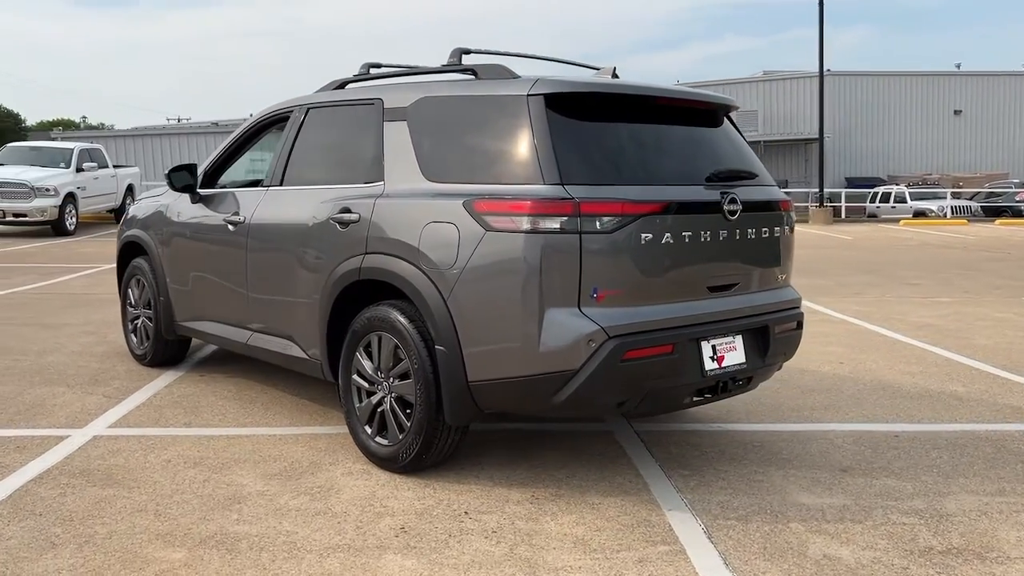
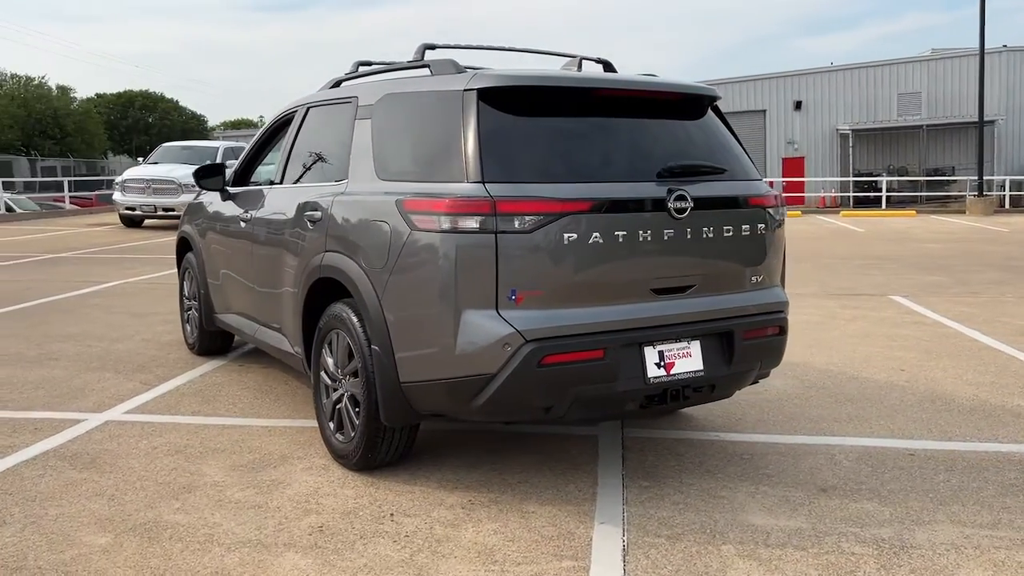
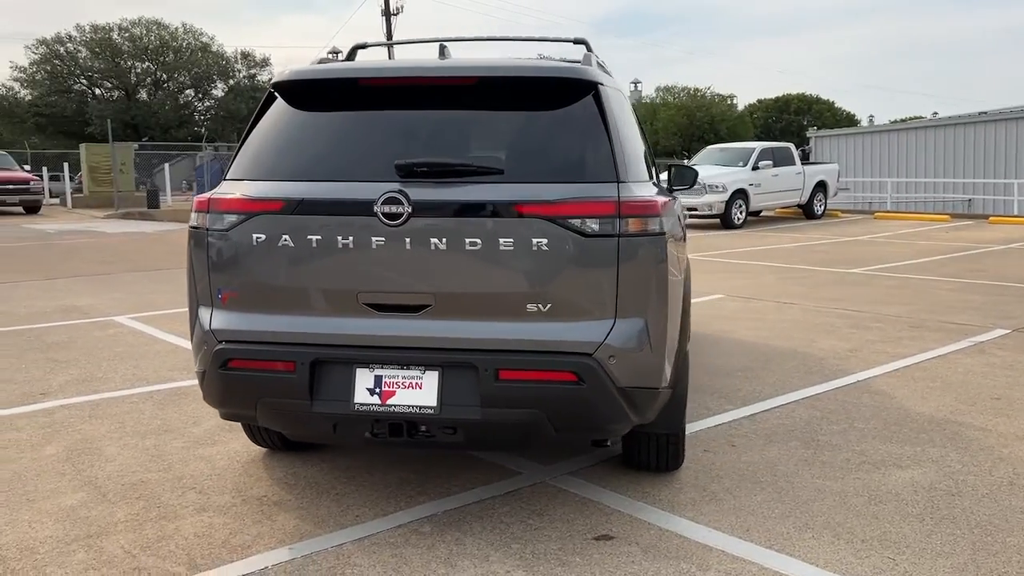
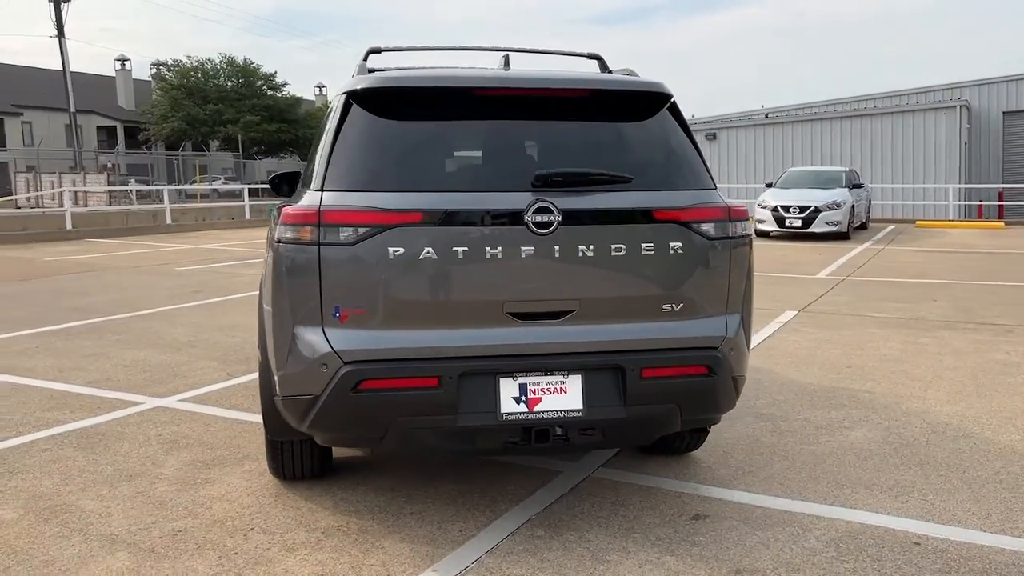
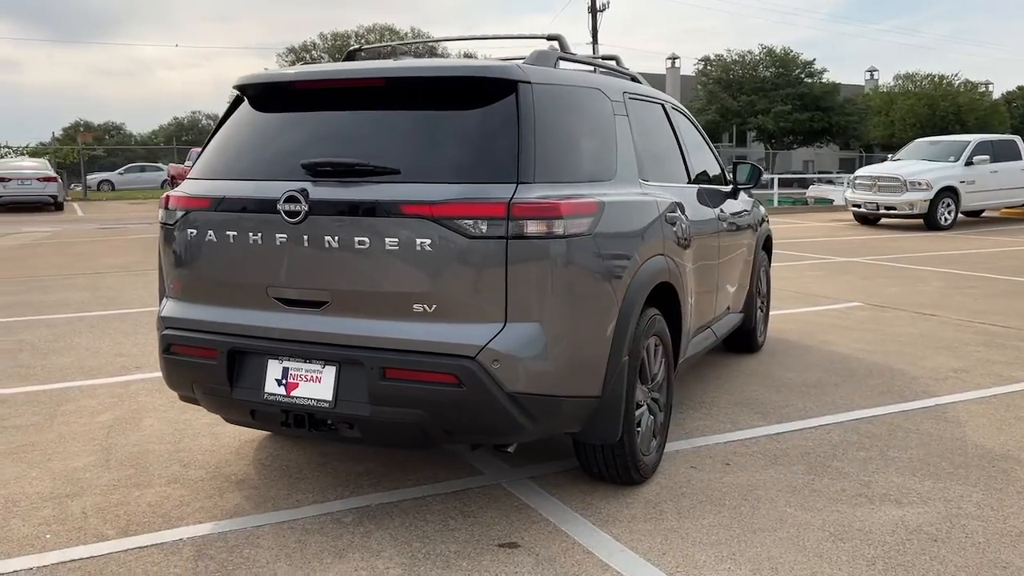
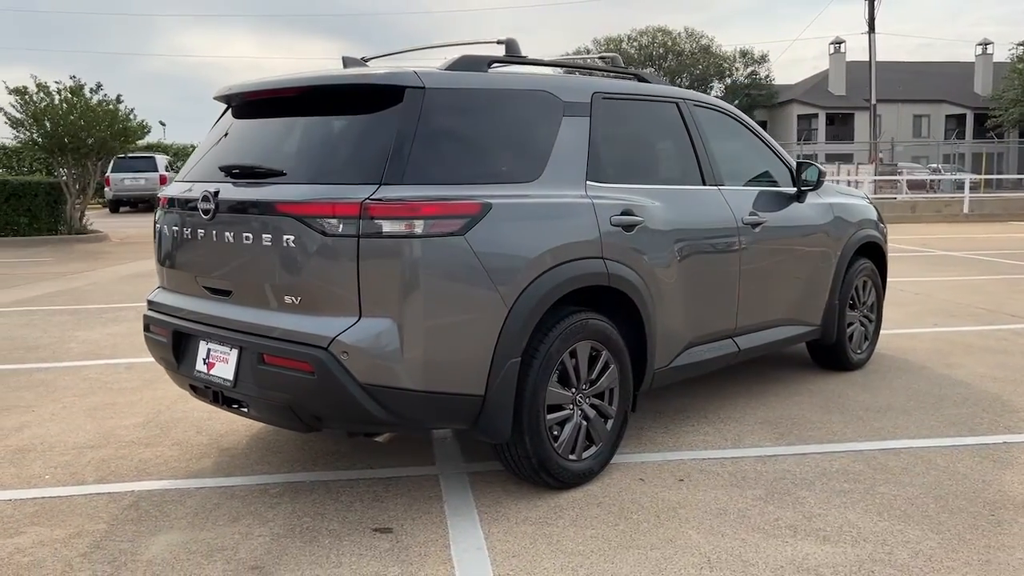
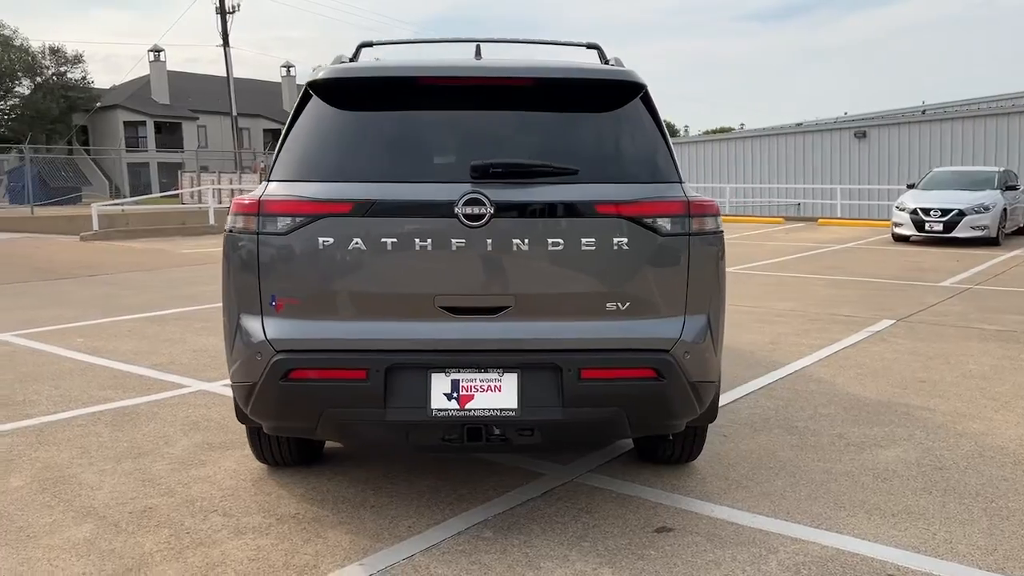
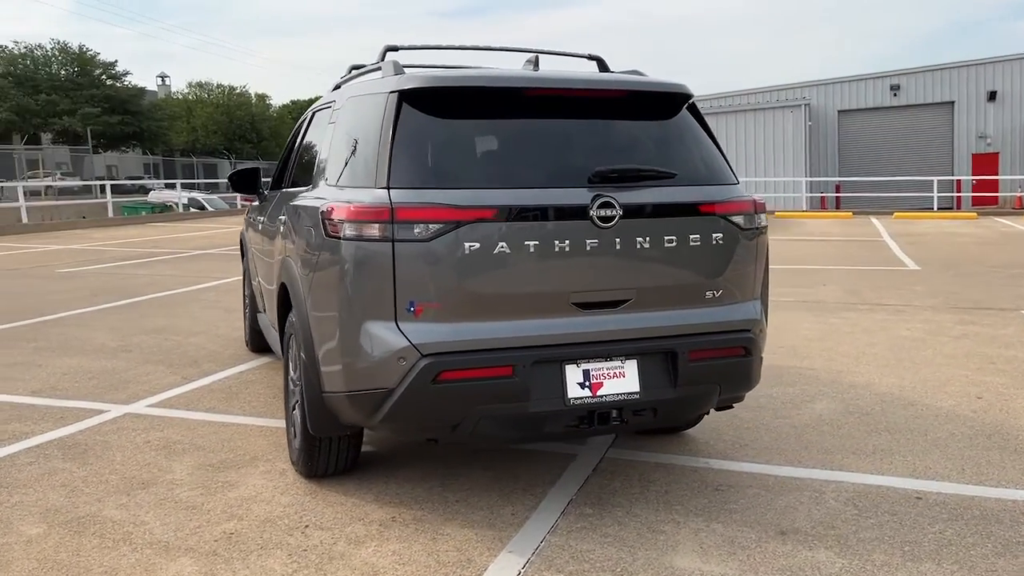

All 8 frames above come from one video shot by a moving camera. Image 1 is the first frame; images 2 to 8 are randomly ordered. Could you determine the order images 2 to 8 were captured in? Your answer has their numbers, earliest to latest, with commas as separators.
2, 8, 4, 7, 3, 5, 6
